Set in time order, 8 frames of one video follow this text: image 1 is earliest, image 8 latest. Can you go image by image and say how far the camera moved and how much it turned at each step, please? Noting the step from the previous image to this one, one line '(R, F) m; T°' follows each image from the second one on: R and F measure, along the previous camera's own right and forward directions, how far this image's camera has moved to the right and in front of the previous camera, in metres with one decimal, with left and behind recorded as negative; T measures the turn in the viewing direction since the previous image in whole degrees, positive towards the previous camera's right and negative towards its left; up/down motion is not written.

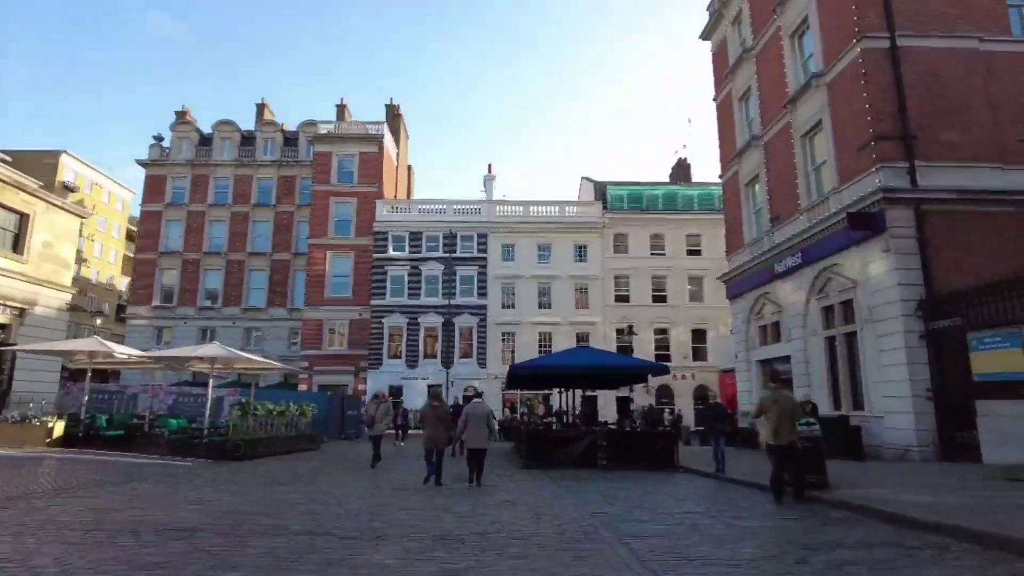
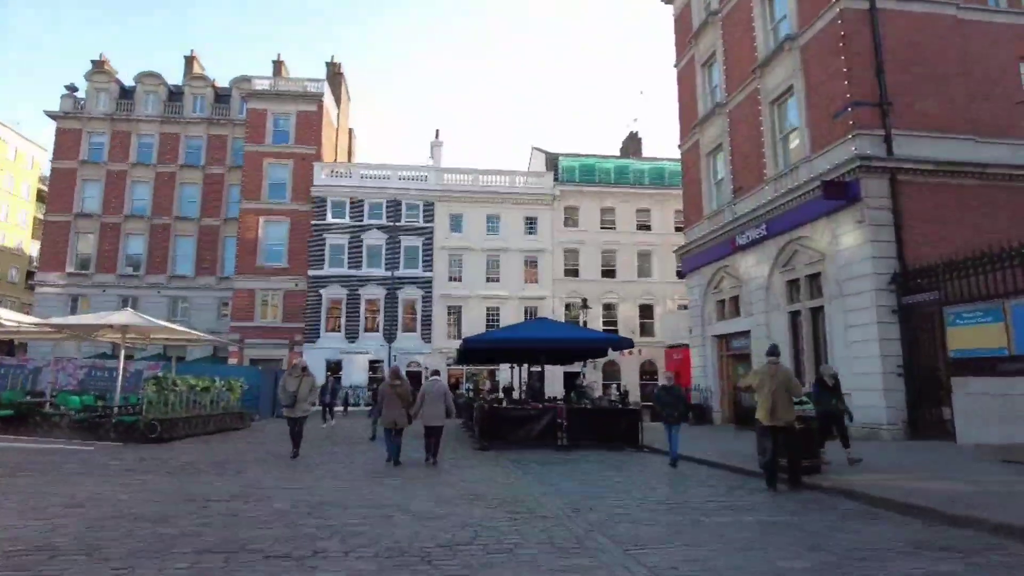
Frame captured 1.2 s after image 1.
(-0.3, +1.4) m; +5°
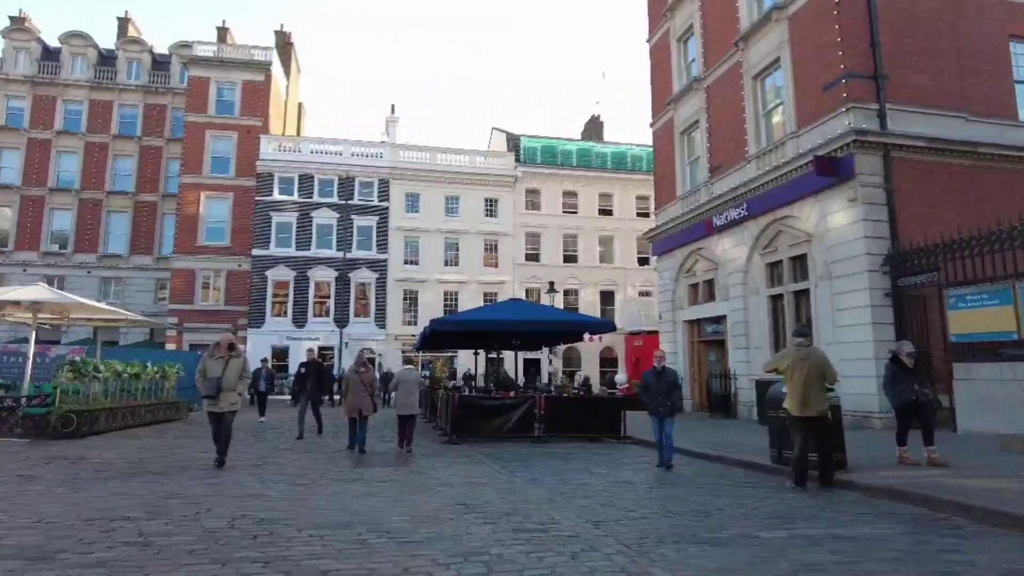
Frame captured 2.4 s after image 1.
(-0.4, +1.4) m; +4°
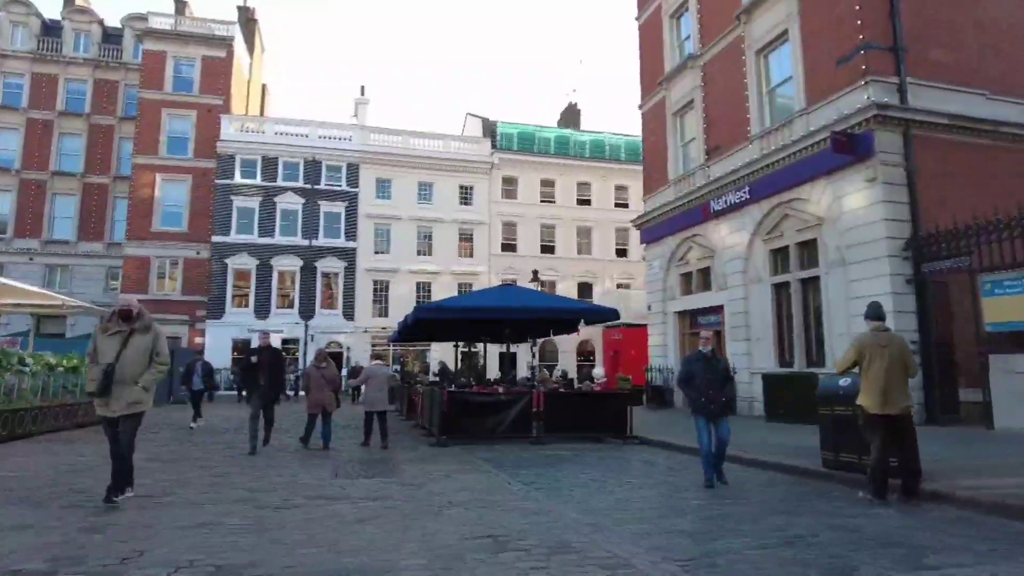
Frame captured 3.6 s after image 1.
(-0.5, +1.4) m; +3°
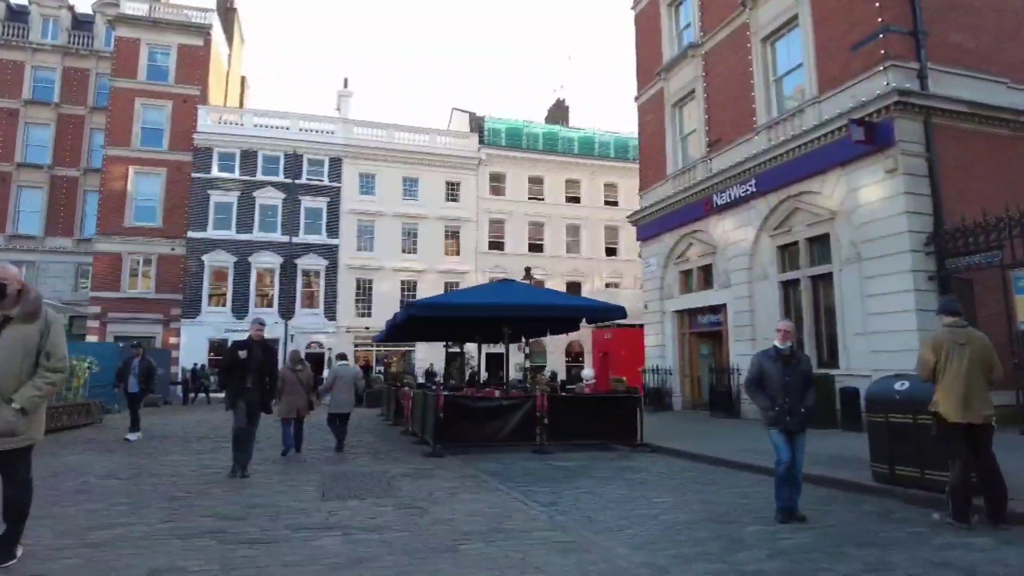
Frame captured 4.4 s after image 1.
(-0.3, +1.0) m; +2°
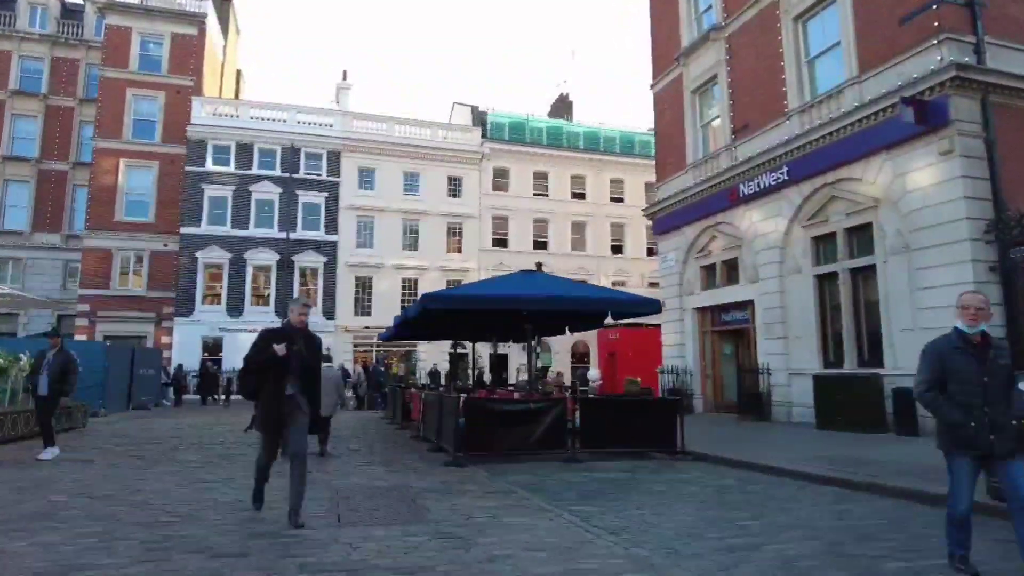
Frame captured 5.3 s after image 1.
(-0.5, +1.1) m; 0°
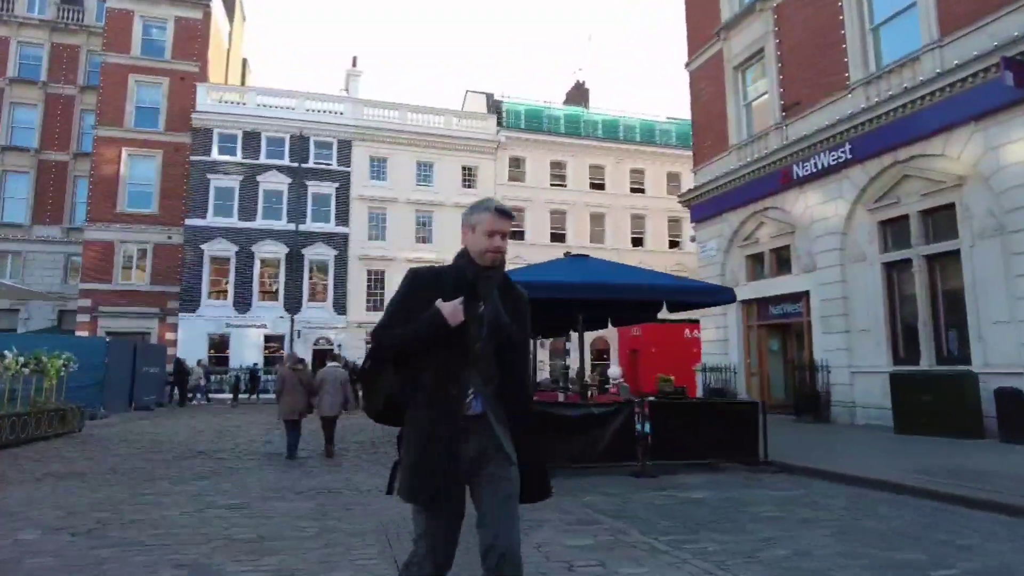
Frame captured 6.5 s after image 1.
(-0.7, +1.4) m; 0°
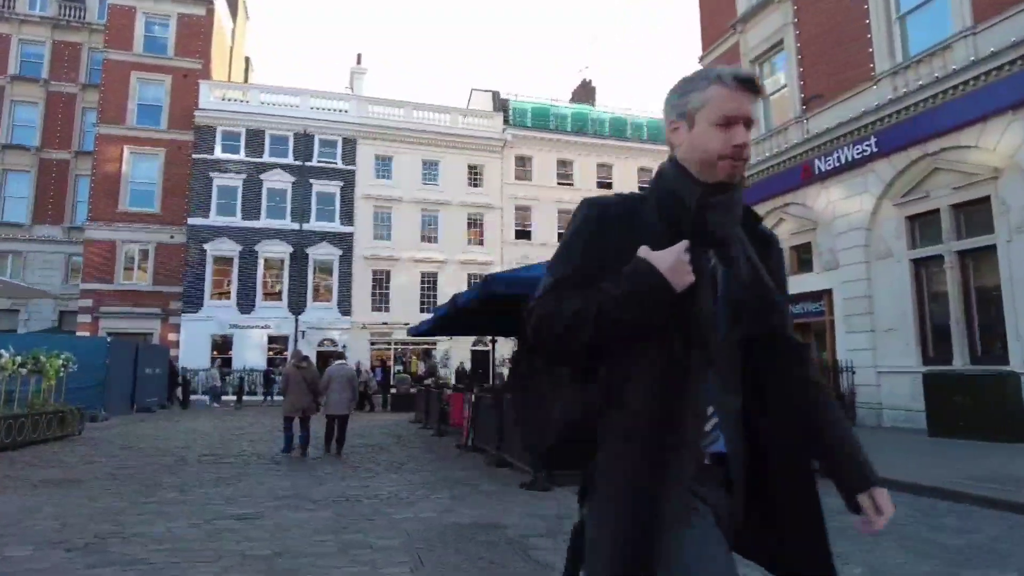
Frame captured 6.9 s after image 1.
(-0.3, +0.5) m; 0°
